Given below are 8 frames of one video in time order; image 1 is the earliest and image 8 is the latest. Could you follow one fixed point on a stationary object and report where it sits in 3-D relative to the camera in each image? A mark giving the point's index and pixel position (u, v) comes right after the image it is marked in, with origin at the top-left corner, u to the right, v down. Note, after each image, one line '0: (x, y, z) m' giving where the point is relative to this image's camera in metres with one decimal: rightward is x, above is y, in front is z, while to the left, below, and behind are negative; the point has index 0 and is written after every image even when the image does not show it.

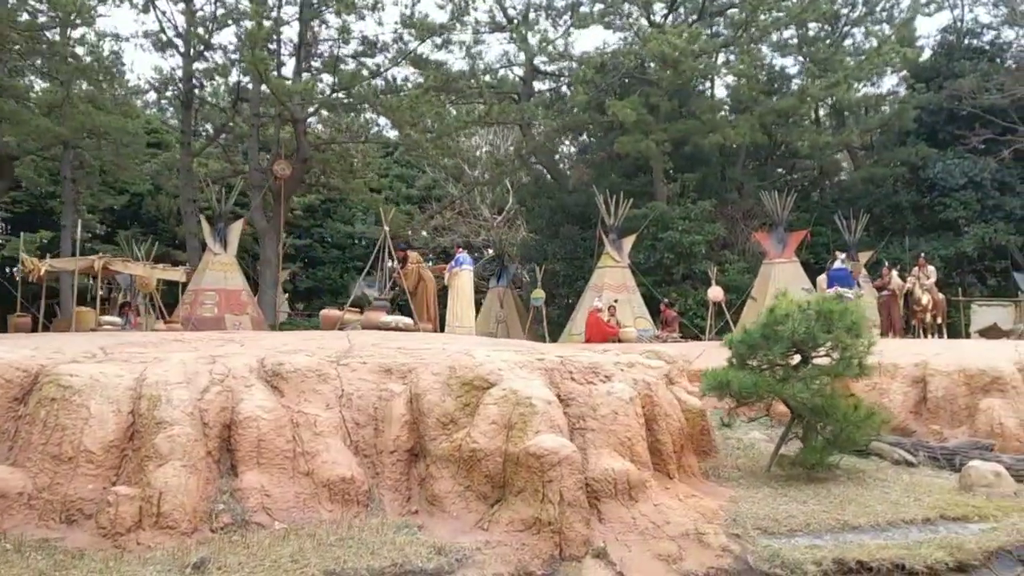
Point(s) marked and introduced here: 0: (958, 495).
0: (+4.6, -2.2, +8.5) m
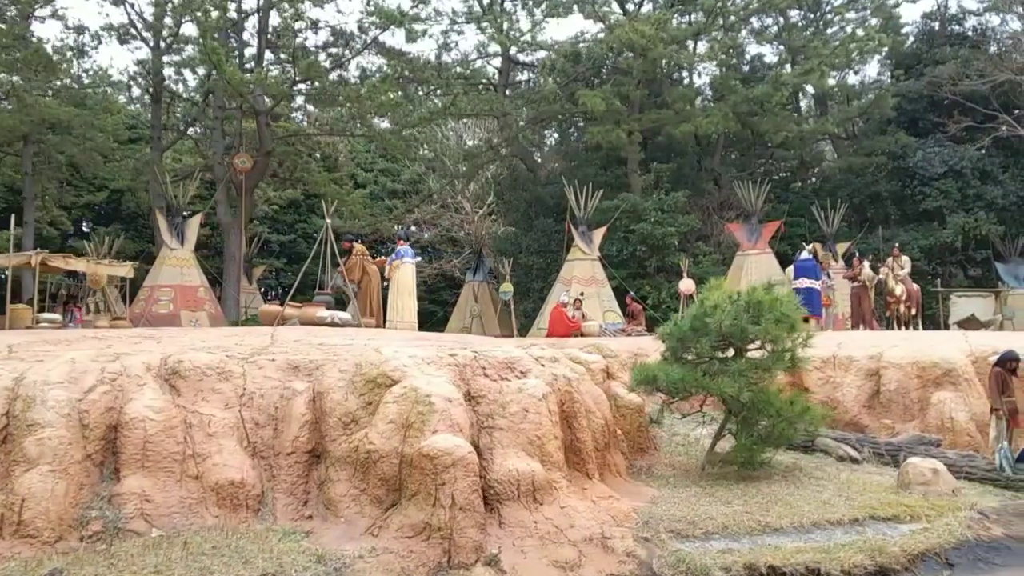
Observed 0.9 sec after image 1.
0: (+3.8, -2.1, +8.1) m
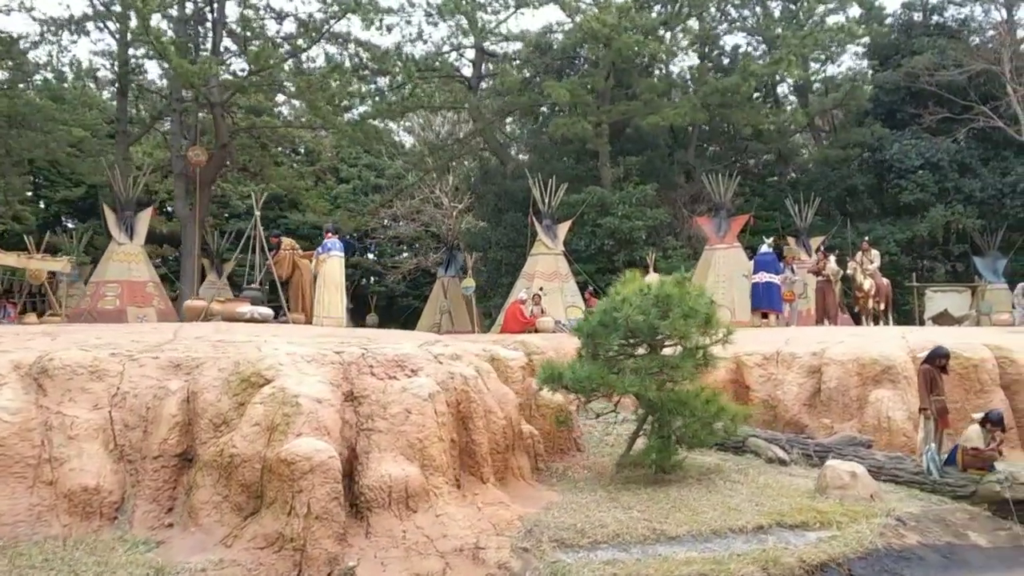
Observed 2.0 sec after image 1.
0: (+2.8, -2.0, +7.7) m
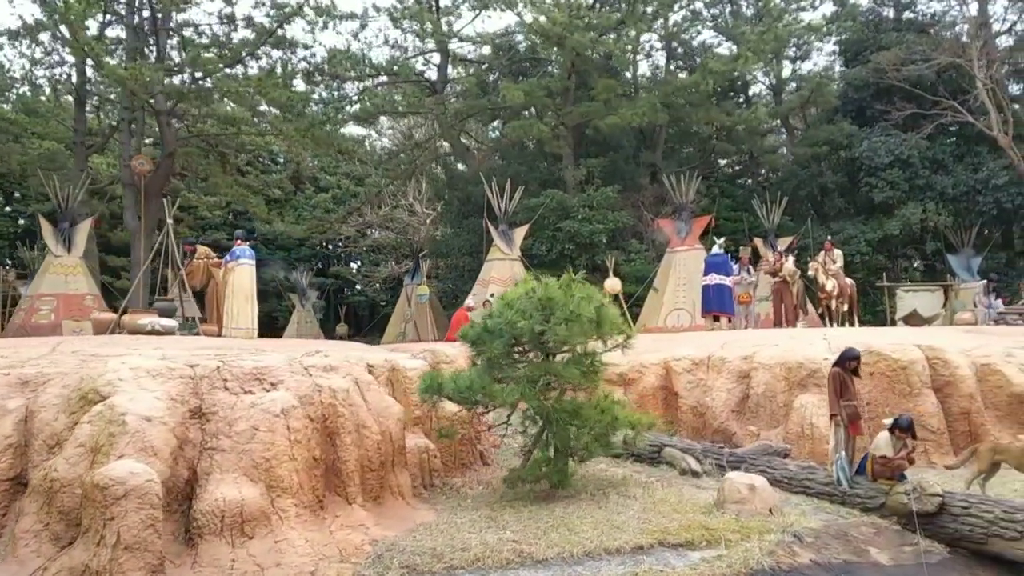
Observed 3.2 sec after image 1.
0: (+1.7, -2.0, +7.1) m
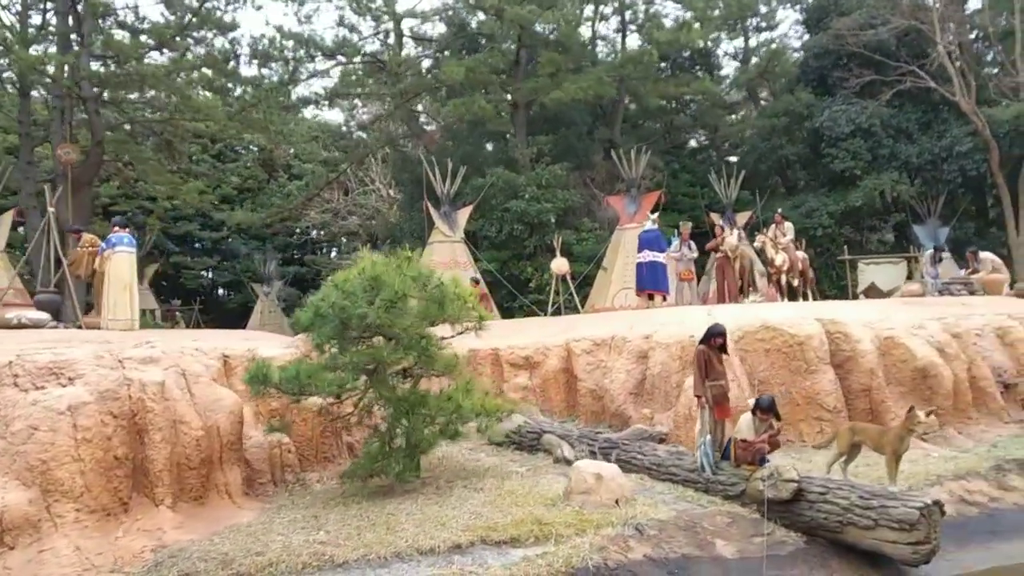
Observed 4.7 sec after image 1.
0: (+0.2, -1.8, +6.6) m
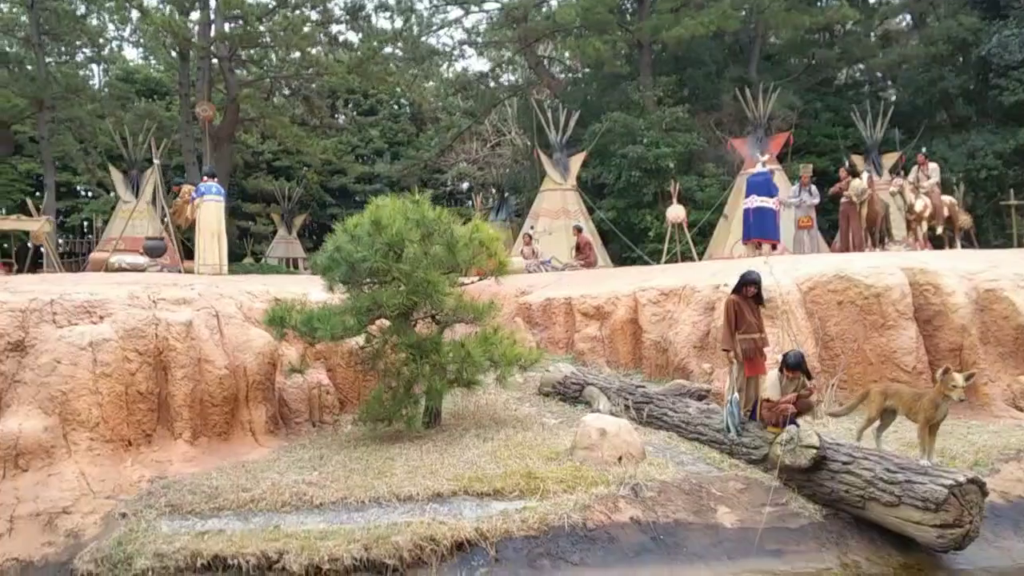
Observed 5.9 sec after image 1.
0: (+0.2, -1.3, +6.3) m
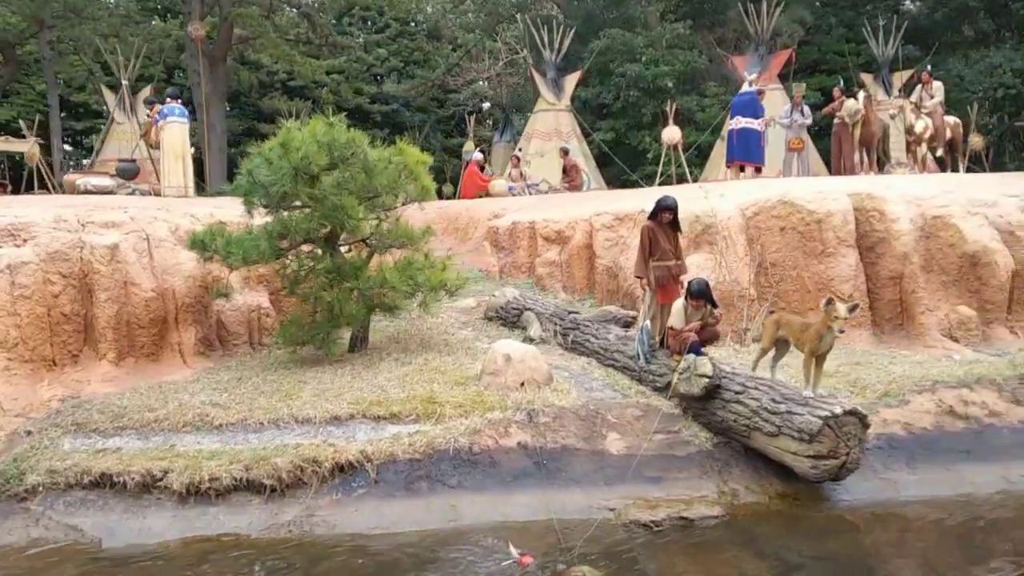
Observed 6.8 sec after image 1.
0: (-0.5, -0.8, +6.4) m
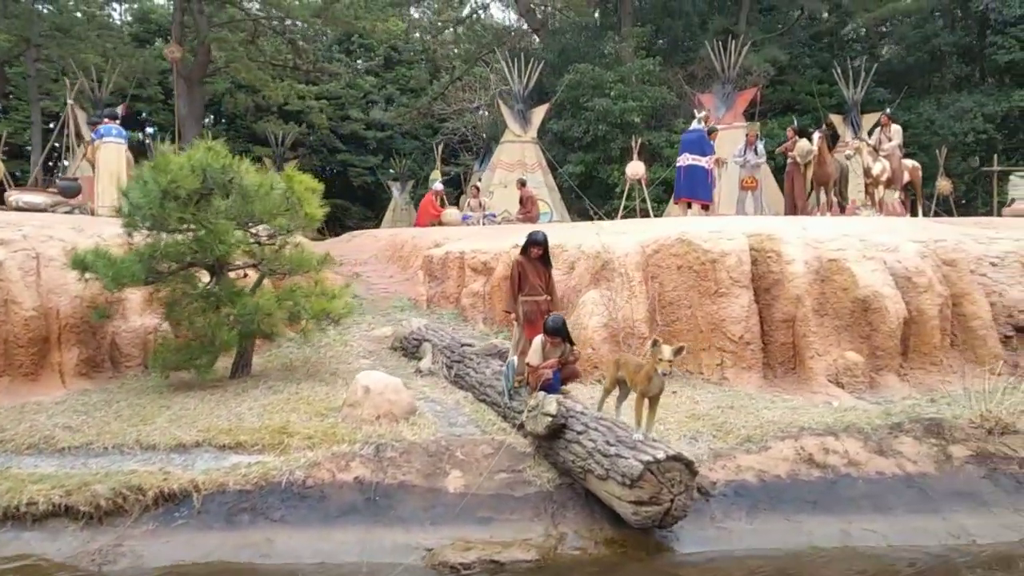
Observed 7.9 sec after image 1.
0: (-1.6, -1.0, +6.3) m
